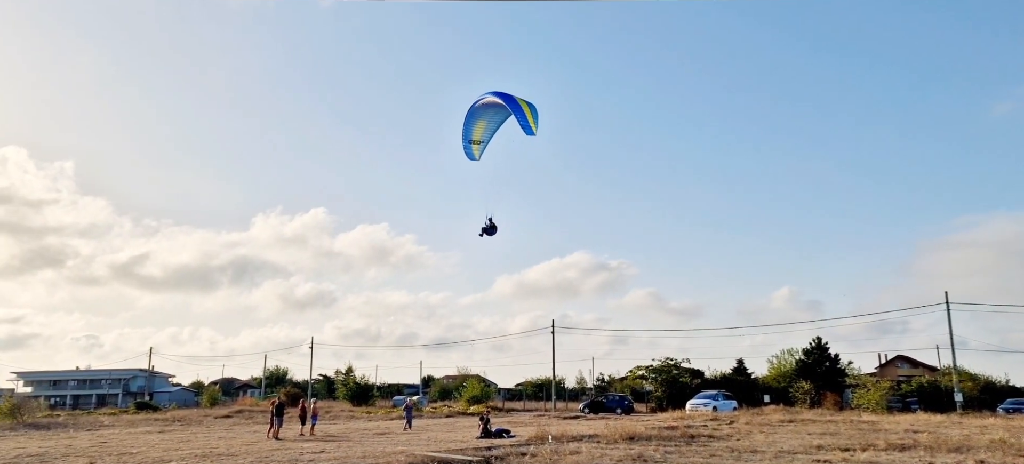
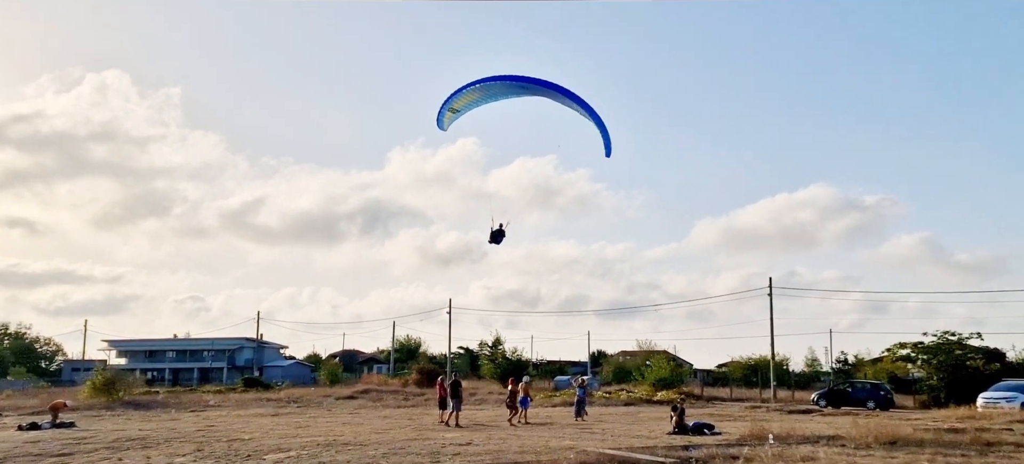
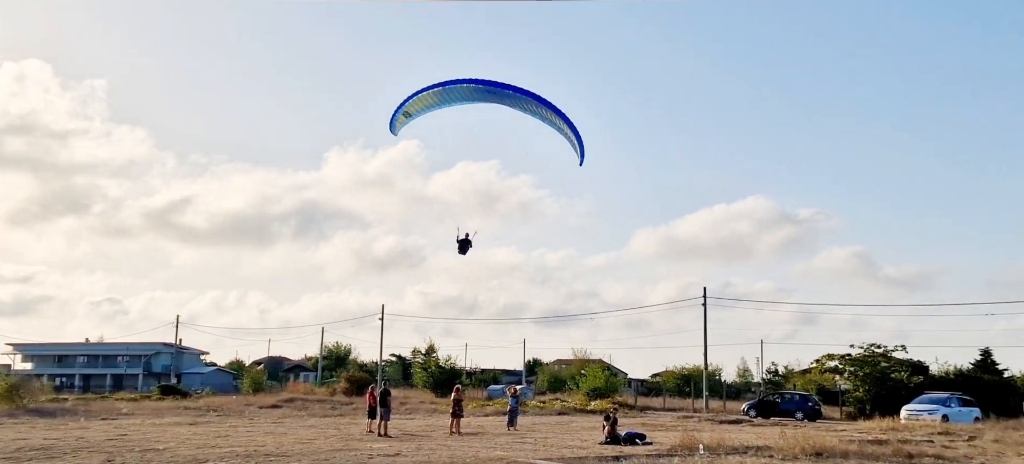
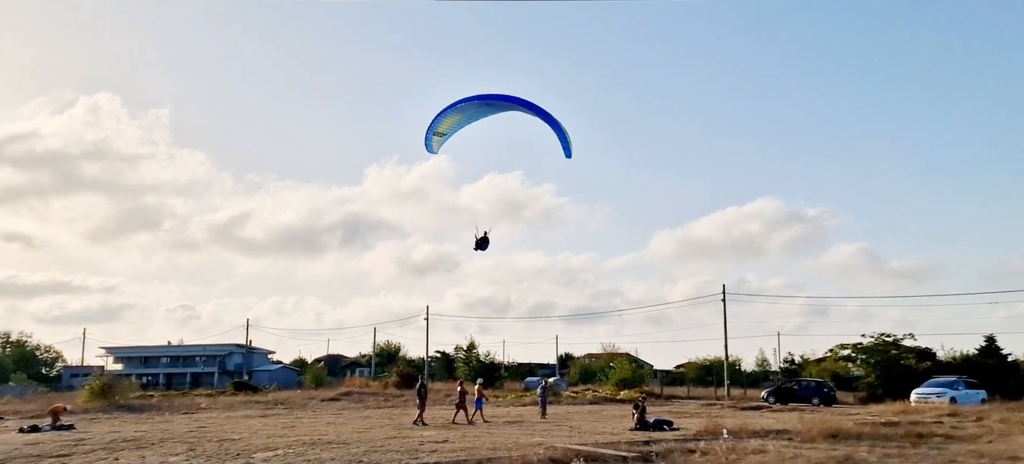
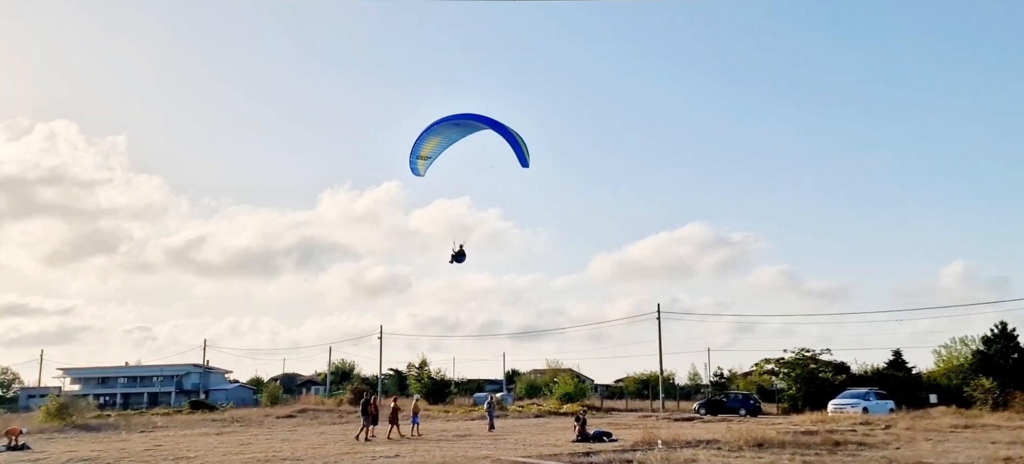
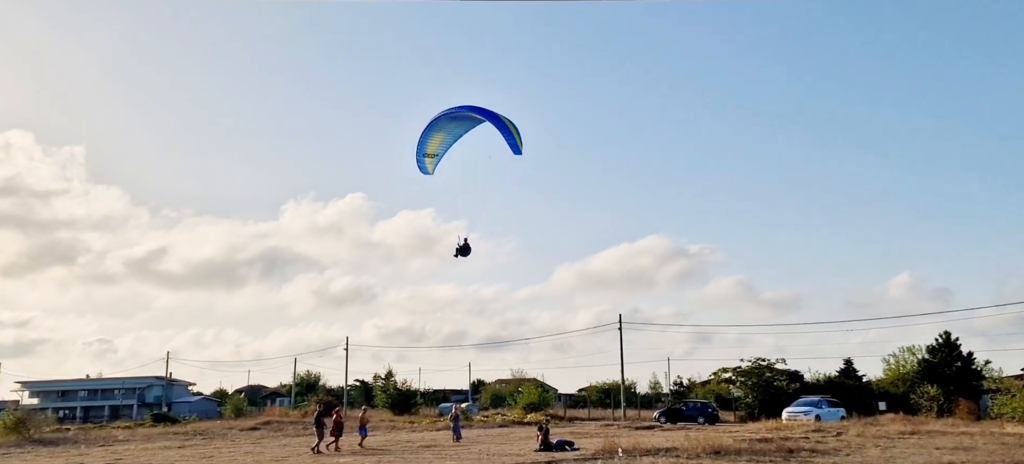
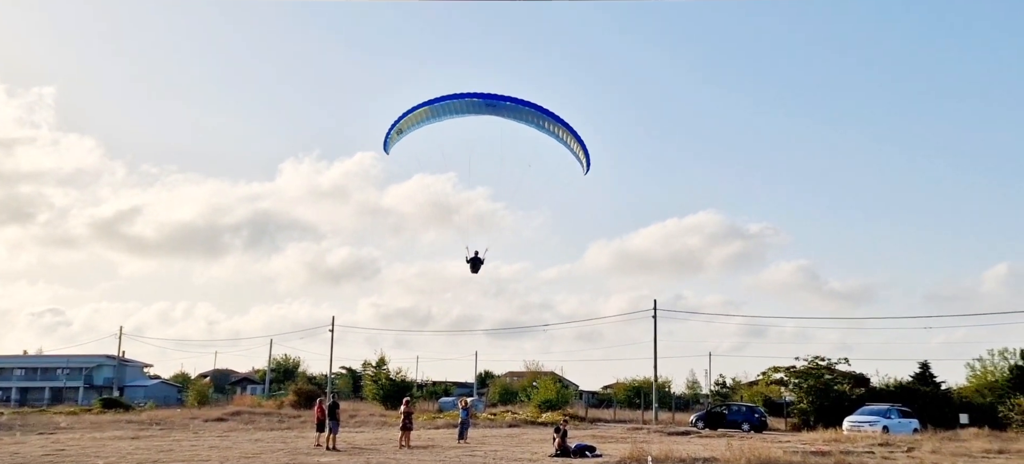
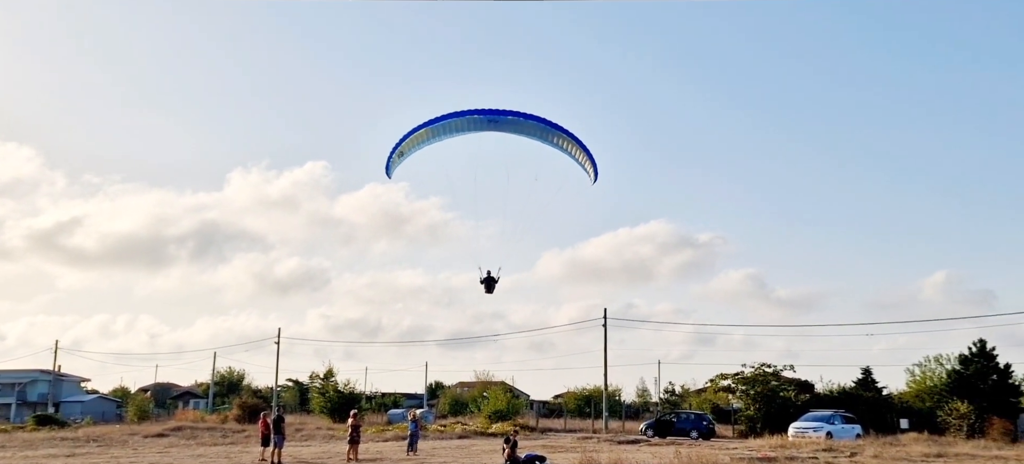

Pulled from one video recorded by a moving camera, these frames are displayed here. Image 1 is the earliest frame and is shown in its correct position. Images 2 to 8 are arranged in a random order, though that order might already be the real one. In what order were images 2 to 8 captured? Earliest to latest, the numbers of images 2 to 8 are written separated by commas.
6, 5, 4, 2, 3, 7, 8
